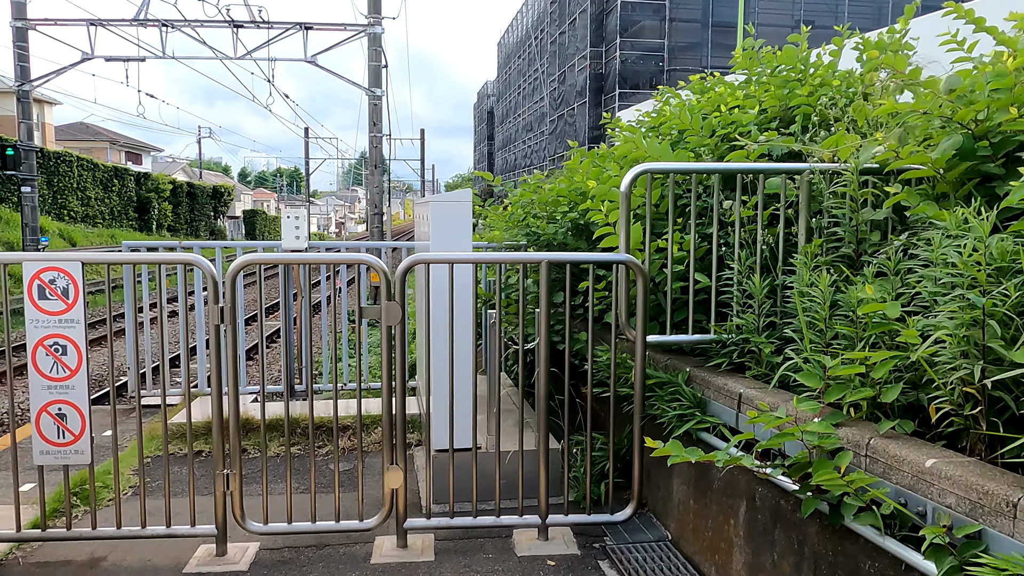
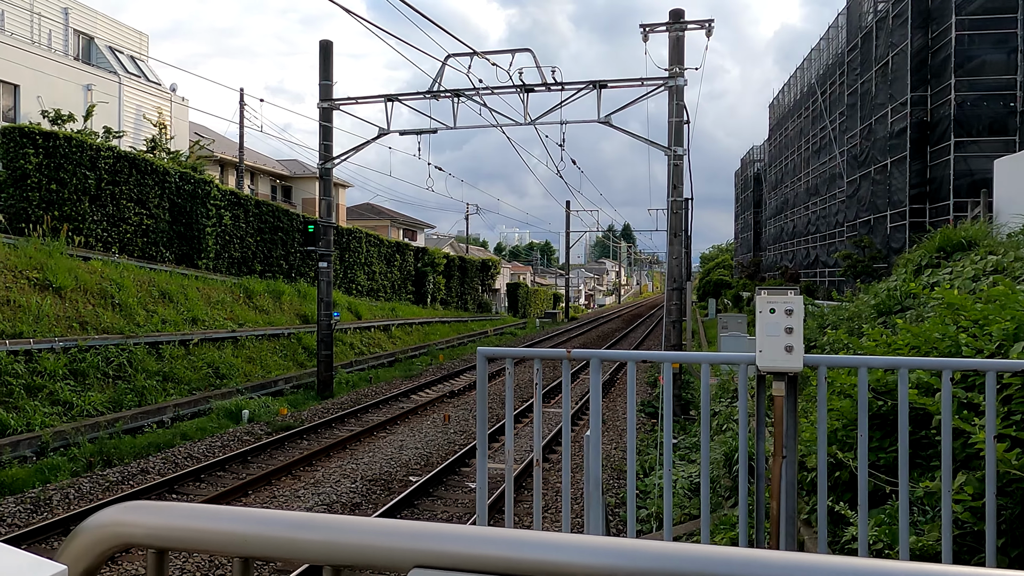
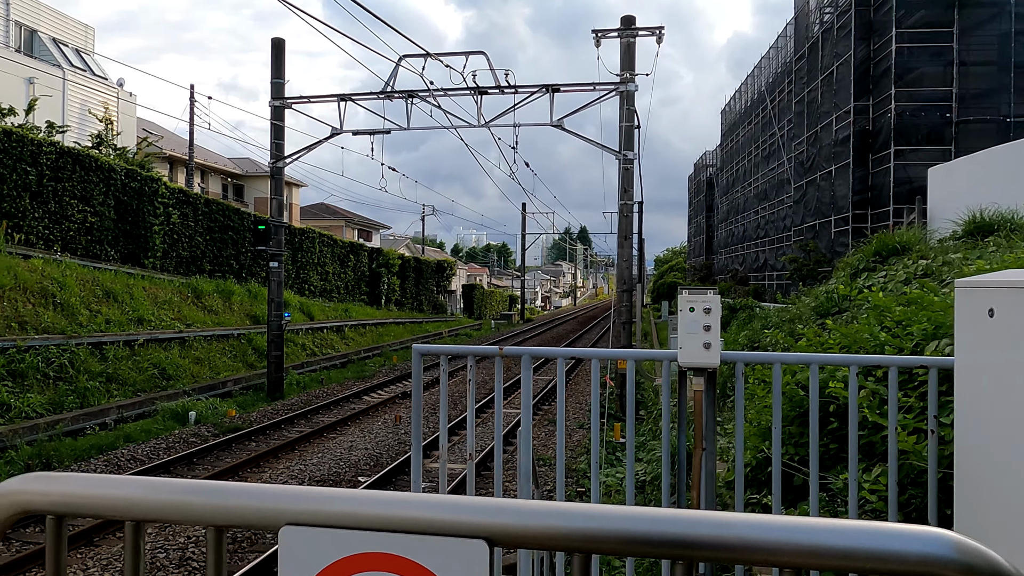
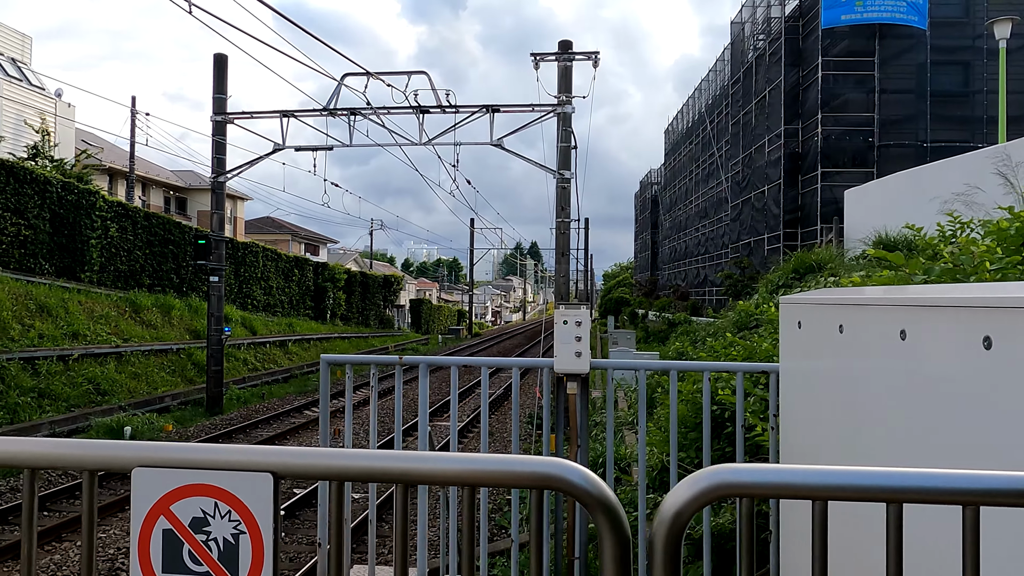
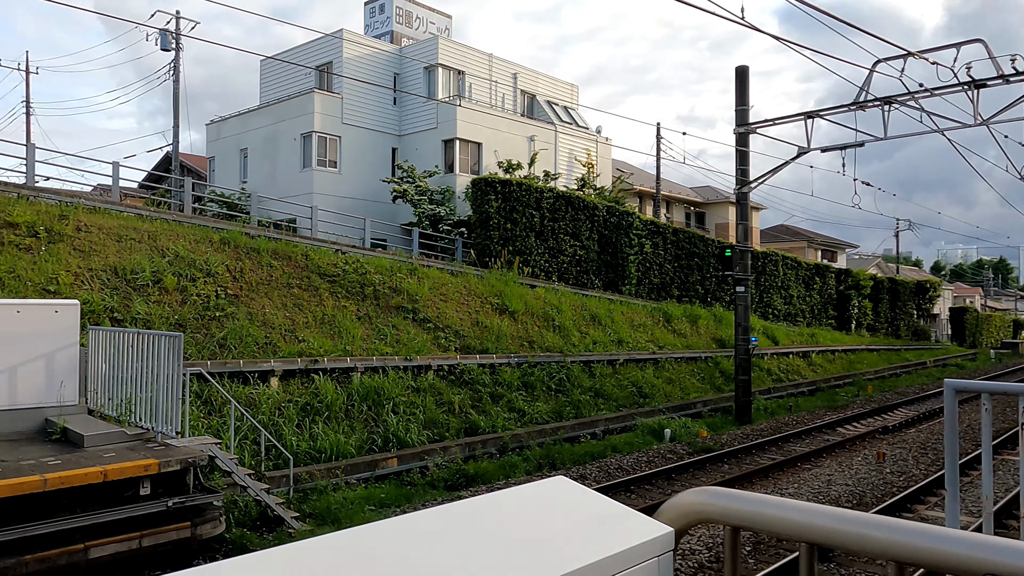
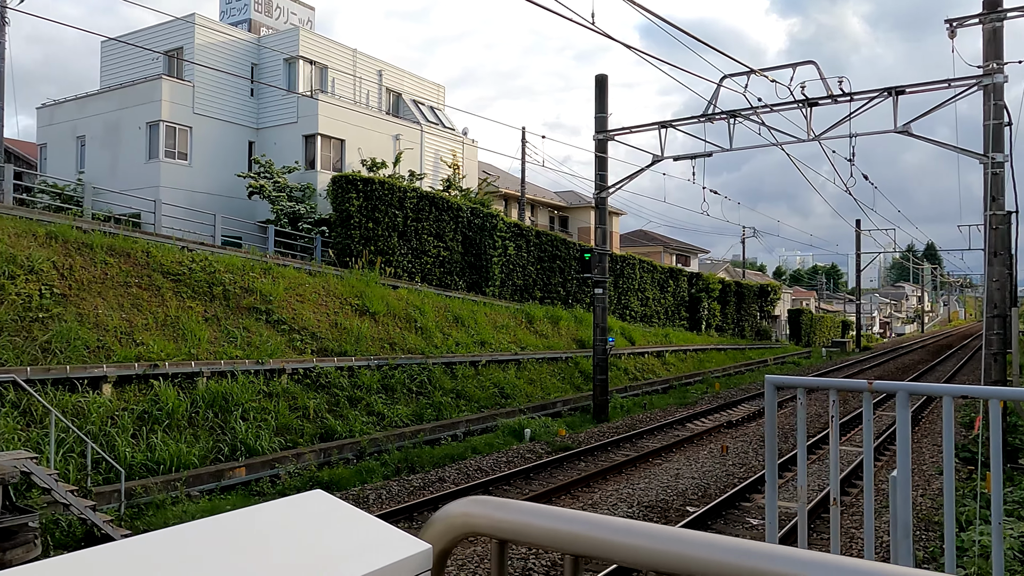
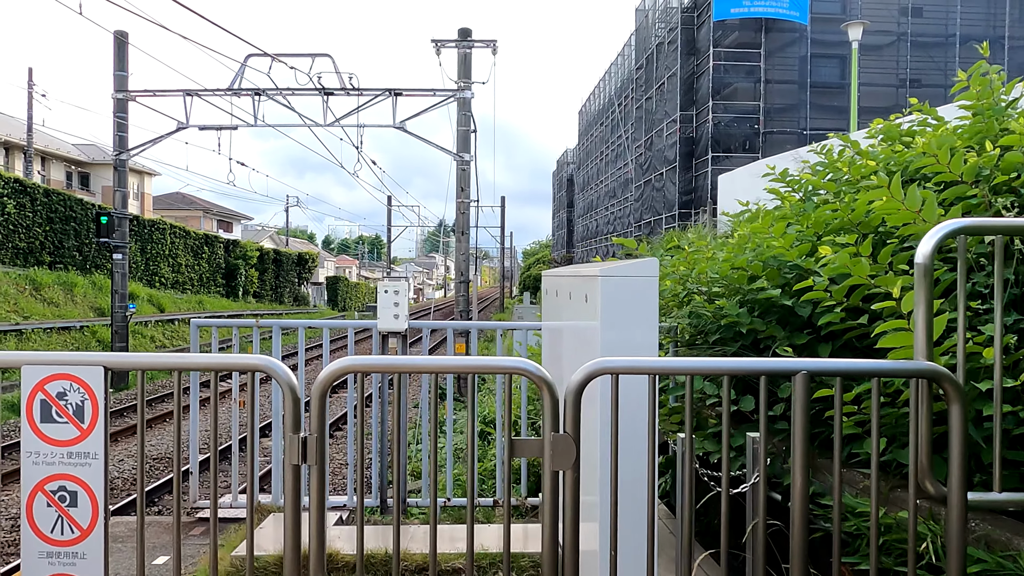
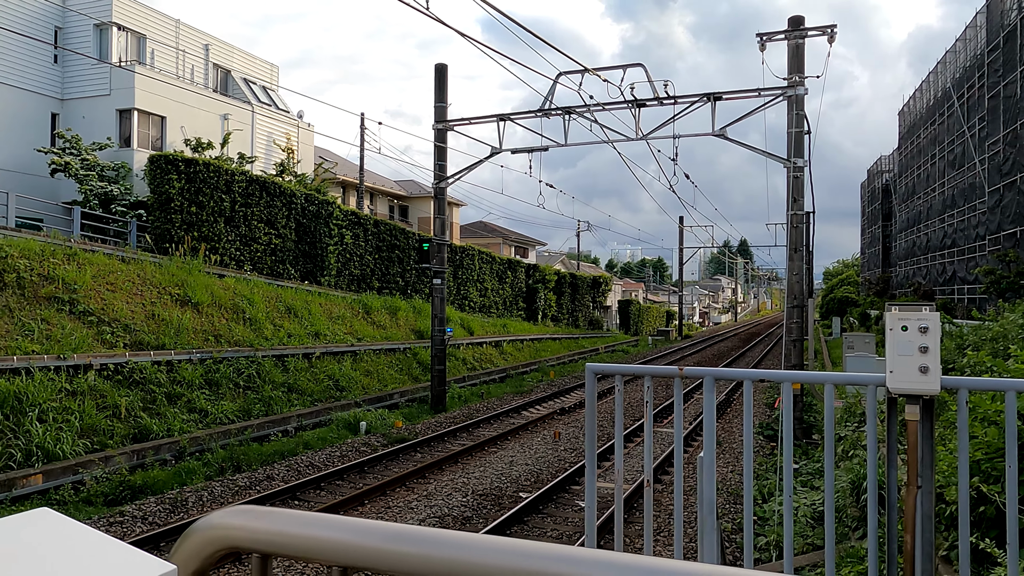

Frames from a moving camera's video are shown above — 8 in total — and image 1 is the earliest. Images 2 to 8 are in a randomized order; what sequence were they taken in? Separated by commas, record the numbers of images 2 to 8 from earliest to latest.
7, 4, 3, 2, 8, 6, 5
